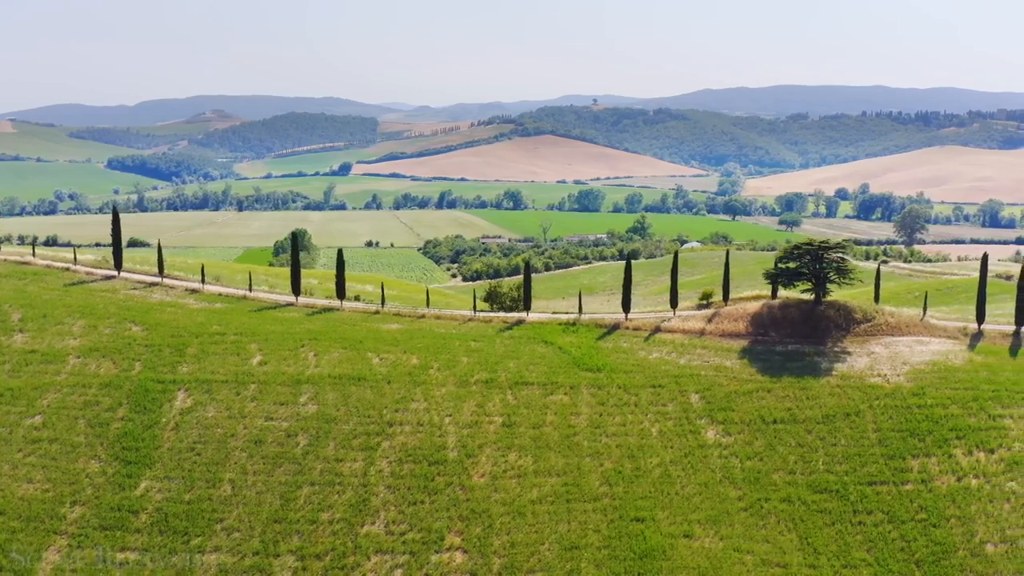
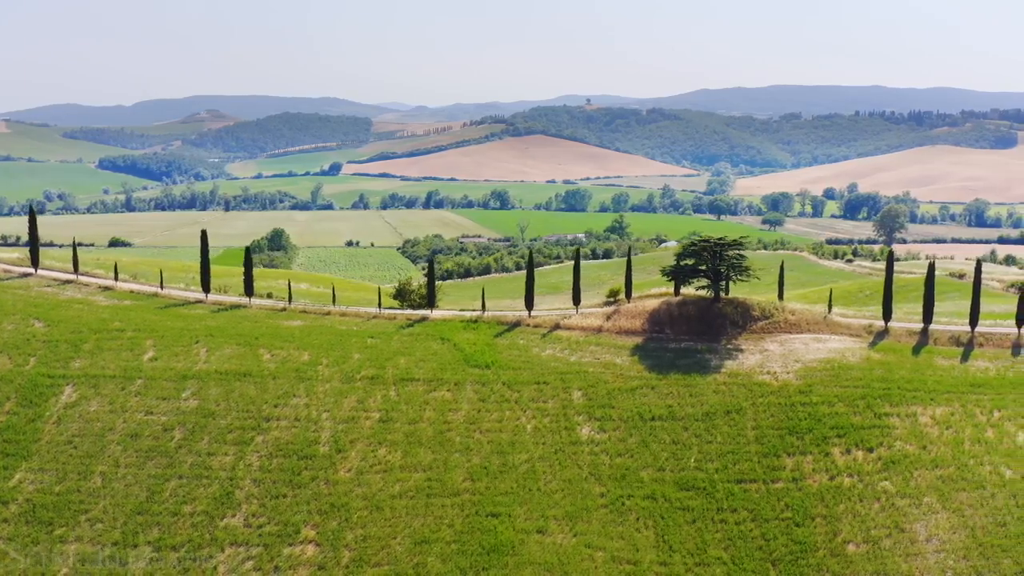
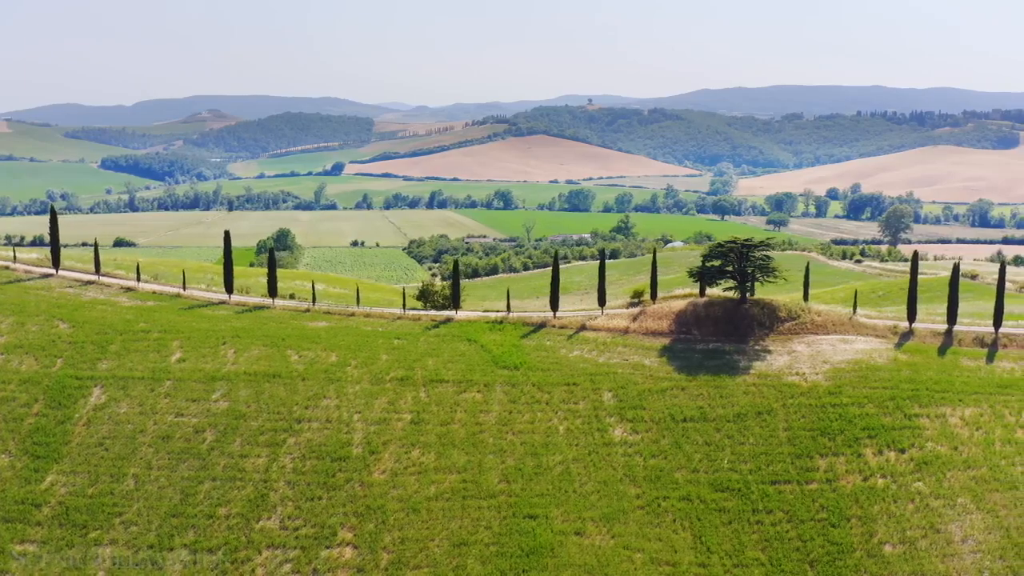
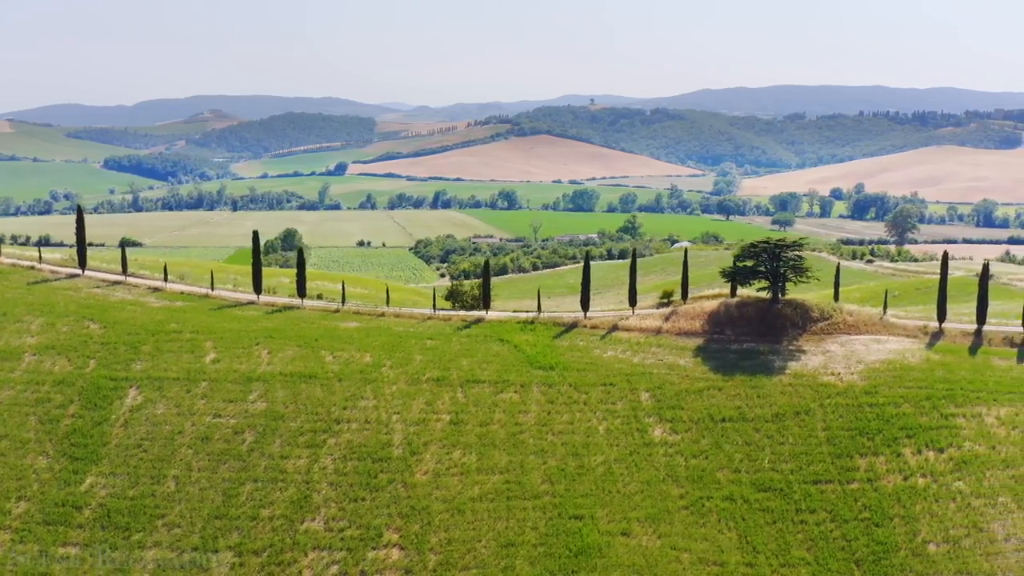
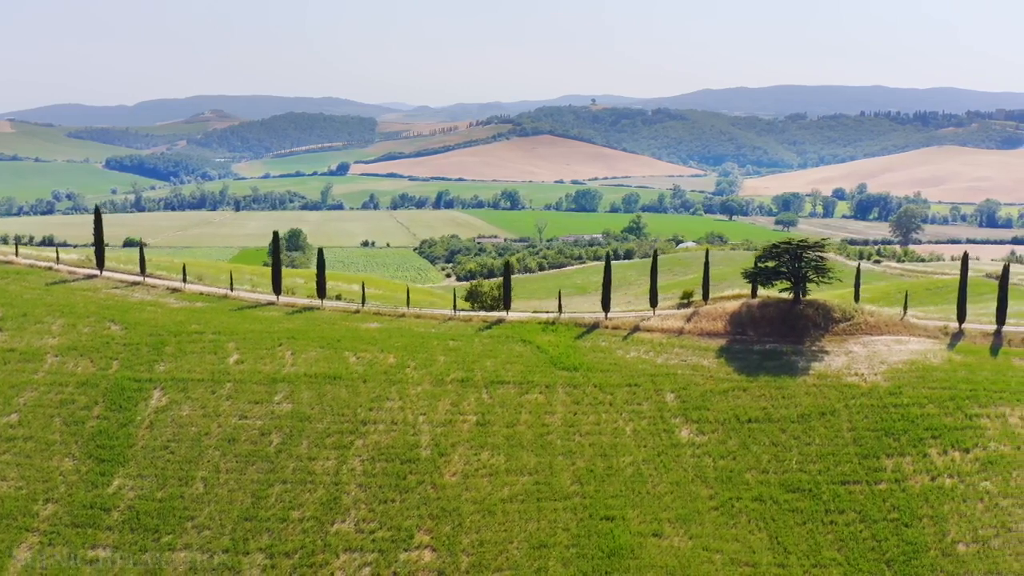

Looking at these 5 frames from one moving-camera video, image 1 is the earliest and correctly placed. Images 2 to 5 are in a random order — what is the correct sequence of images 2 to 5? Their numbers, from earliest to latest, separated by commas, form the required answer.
5, 4, 3, 2
